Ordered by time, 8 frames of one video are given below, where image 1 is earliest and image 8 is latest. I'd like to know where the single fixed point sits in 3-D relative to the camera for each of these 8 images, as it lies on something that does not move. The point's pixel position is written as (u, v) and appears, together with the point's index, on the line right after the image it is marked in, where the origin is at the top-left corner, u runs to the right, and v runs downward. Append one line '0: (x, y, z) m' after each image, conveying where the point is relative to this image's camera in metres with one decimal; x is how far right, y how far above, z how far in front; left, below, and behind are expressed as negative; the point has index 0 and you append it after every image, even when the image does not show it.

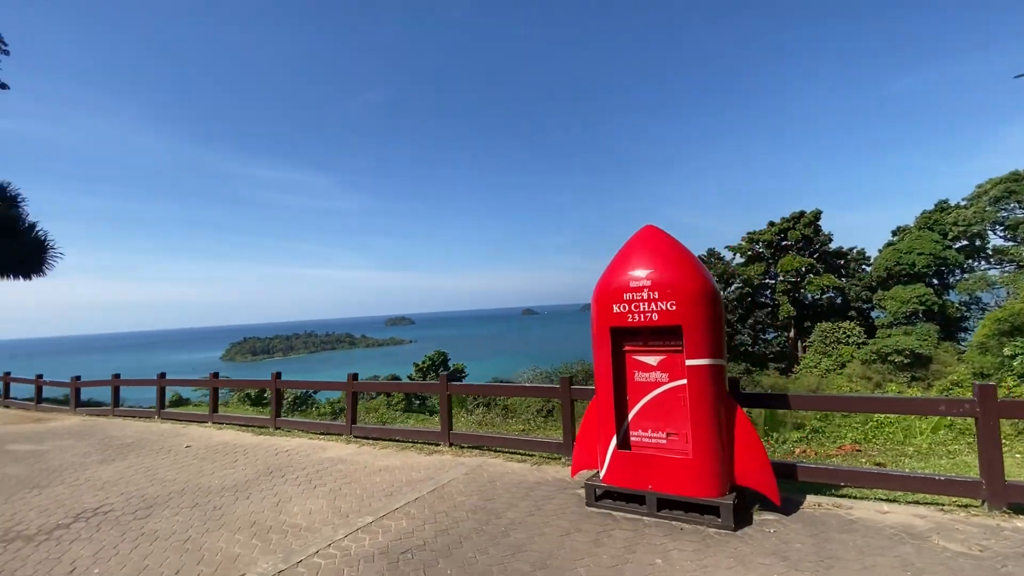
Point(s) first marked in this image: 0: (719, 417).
0: (+1.6, -1.0, +3.8) m
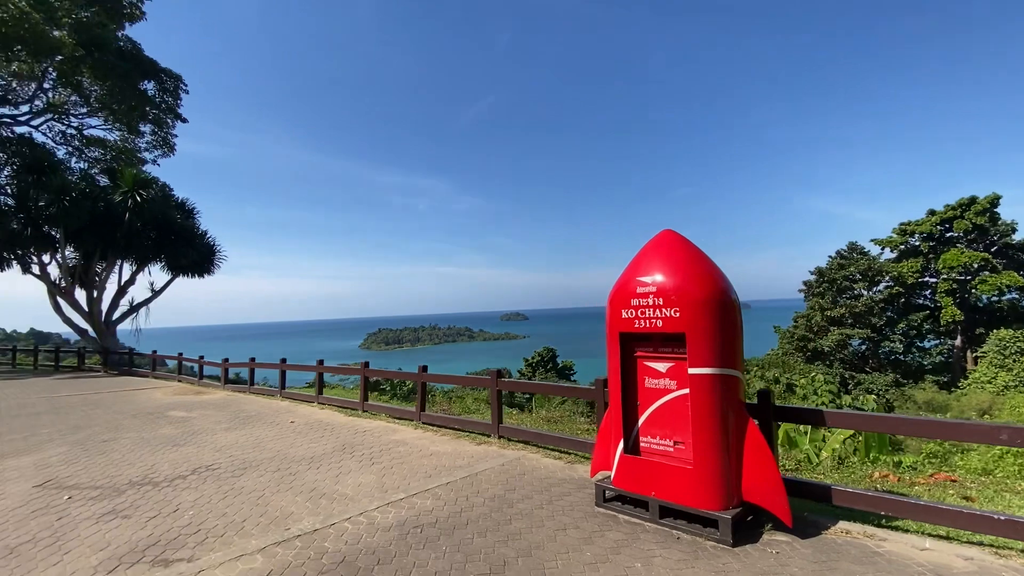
0: (+1.6, -1.1, +3.7) m
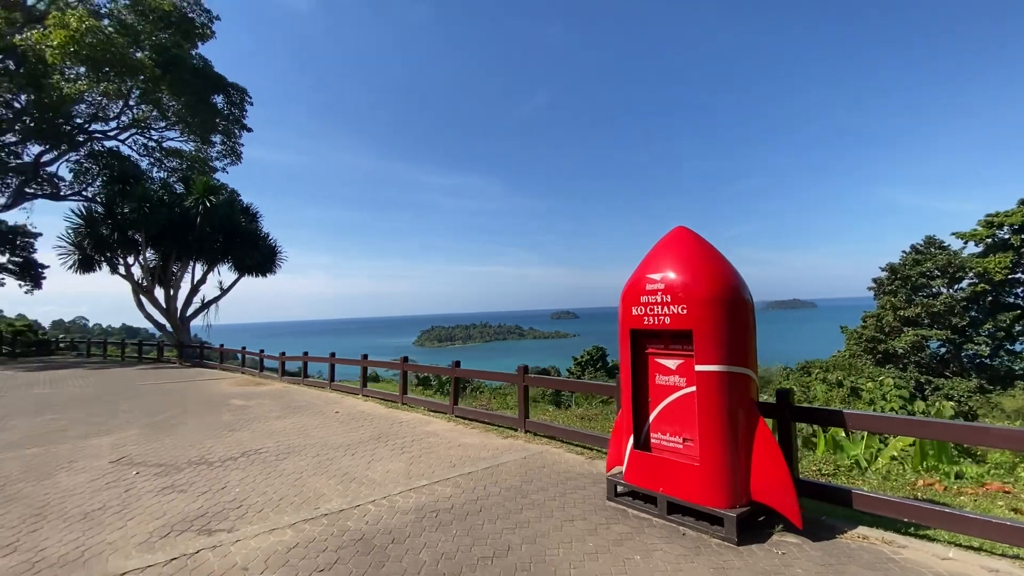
0: (+1.6, -1.0, +3.7) m
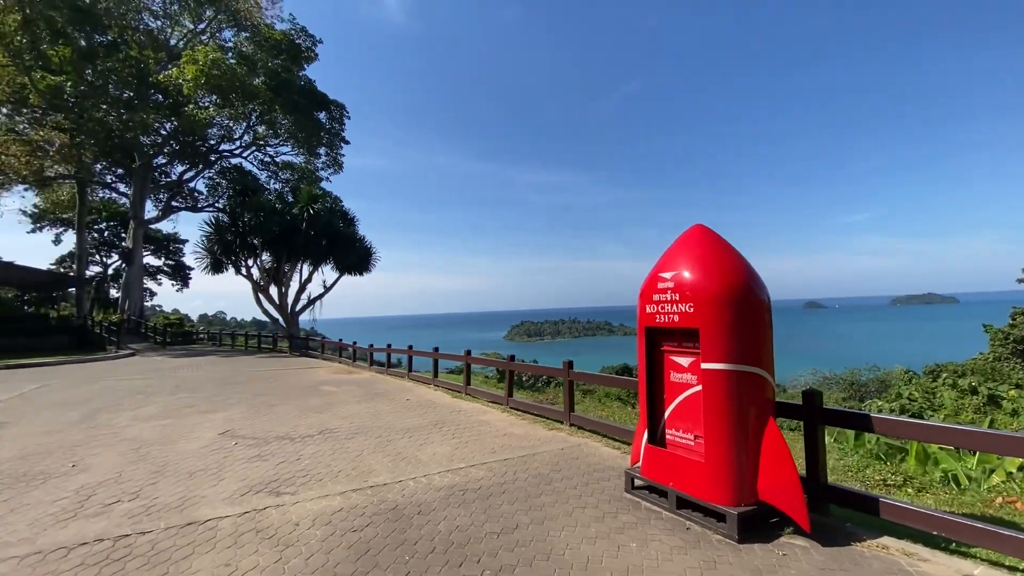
0: (+1.7, -1.0, +3.7) m
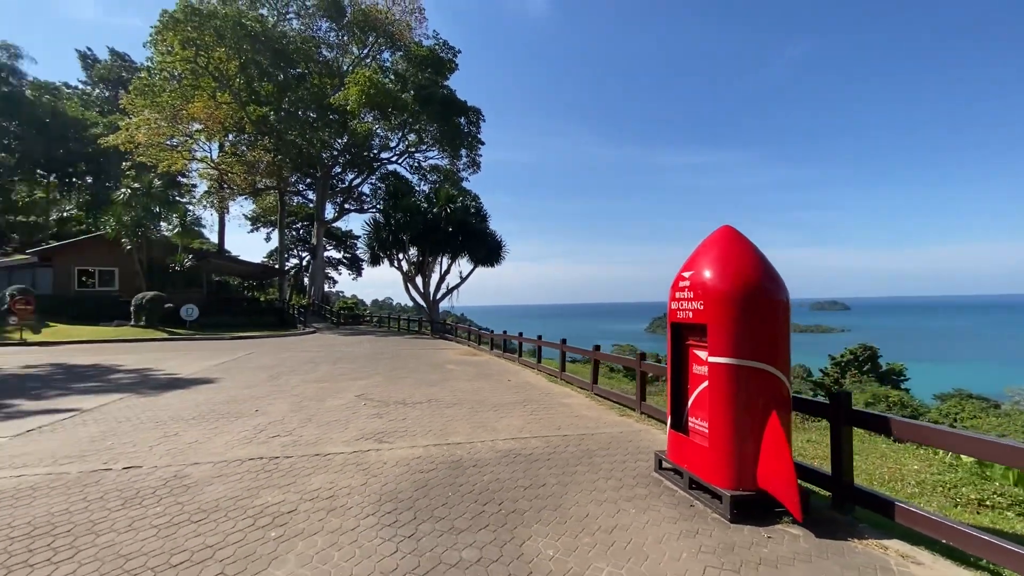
0: (+1.8, -1.0, +3.9) m
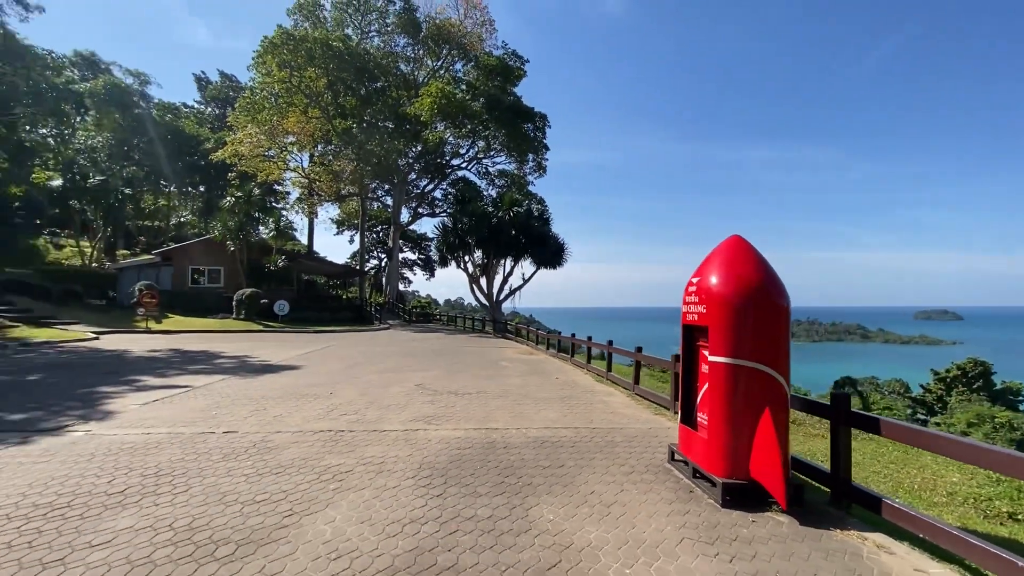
0: (+2.0, -1.1, +4.3) m
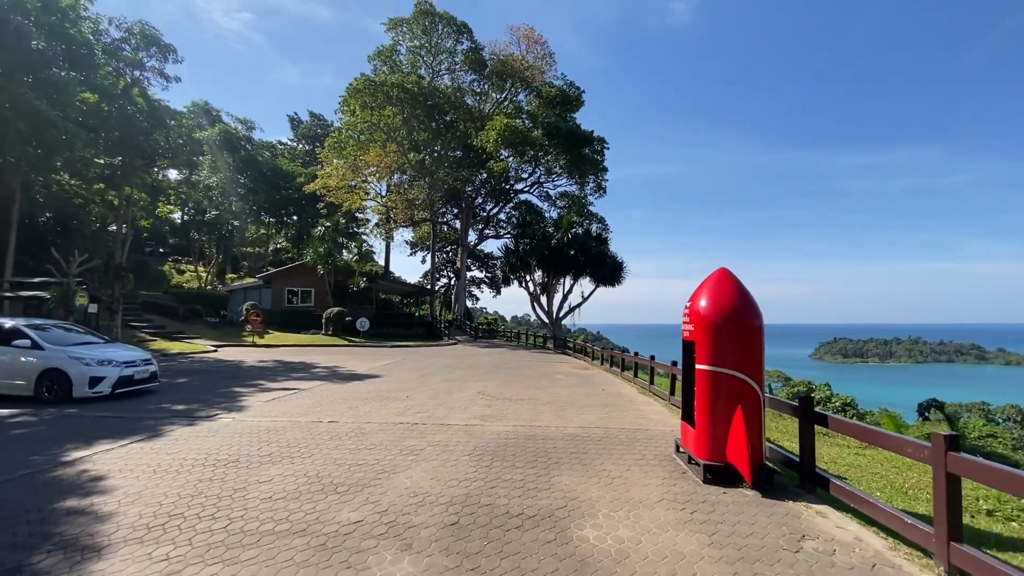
0: (+2.3, -1.3, +5.4) m
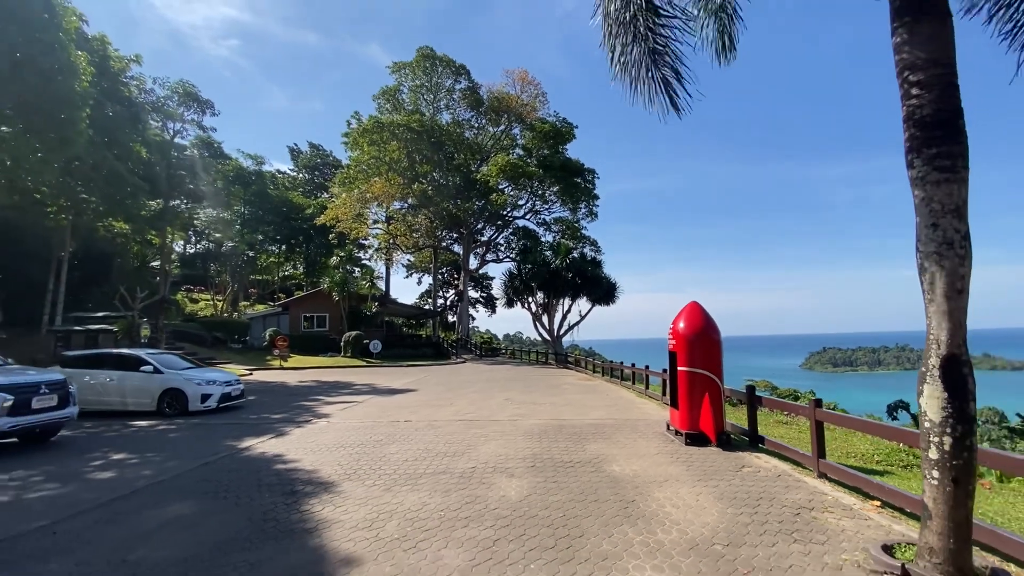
0: (+3.0, -1.8, +8.2) m
